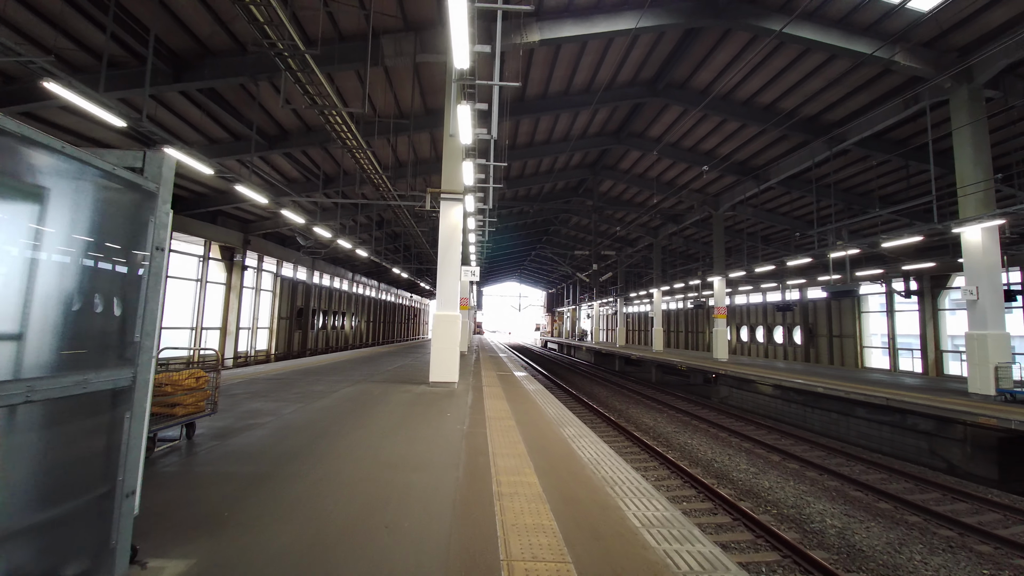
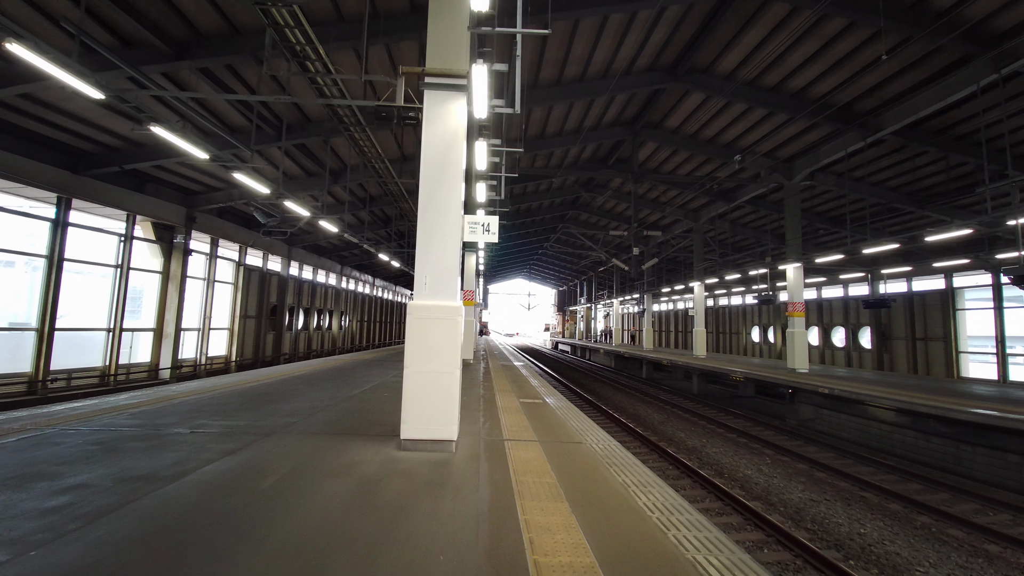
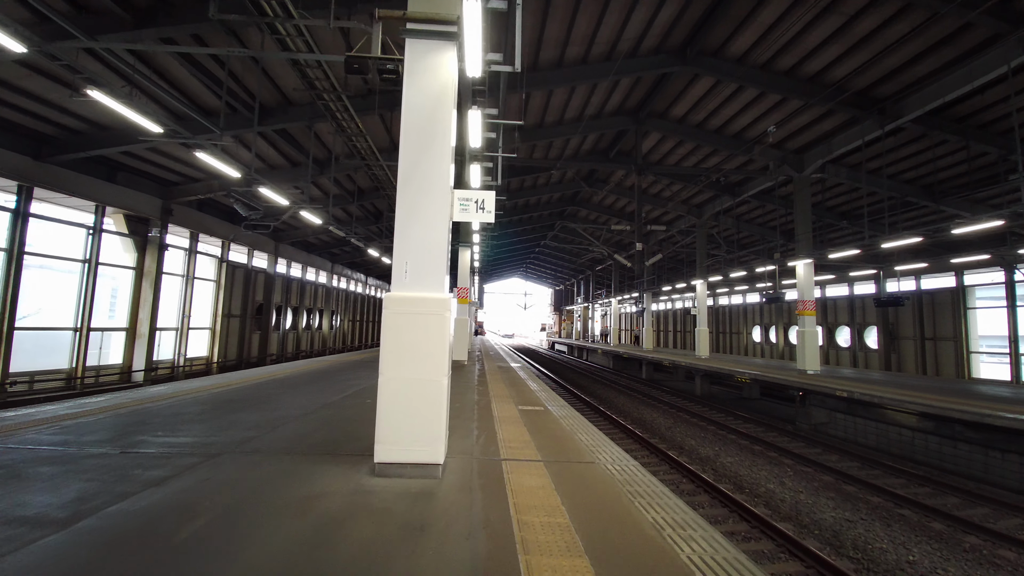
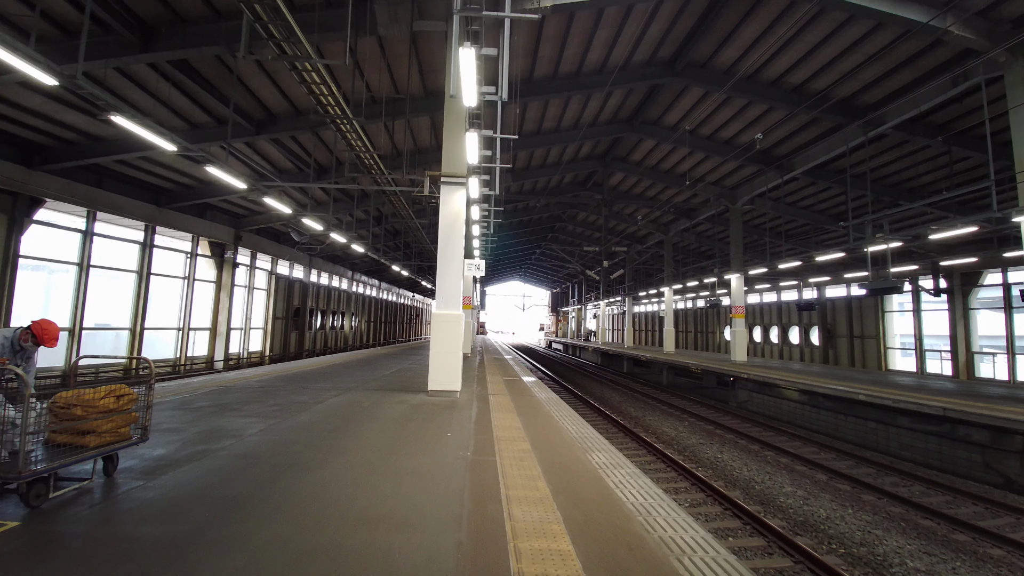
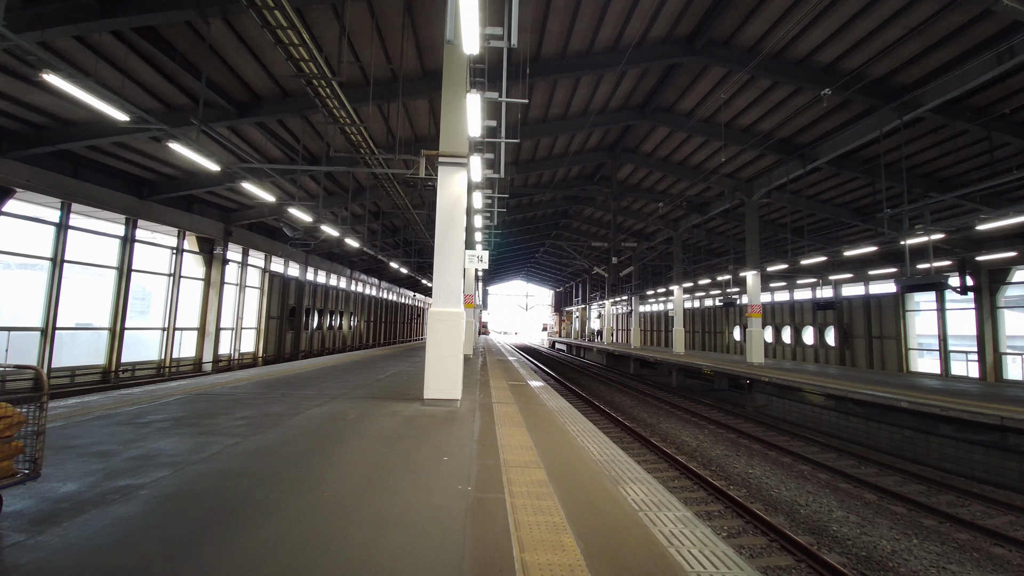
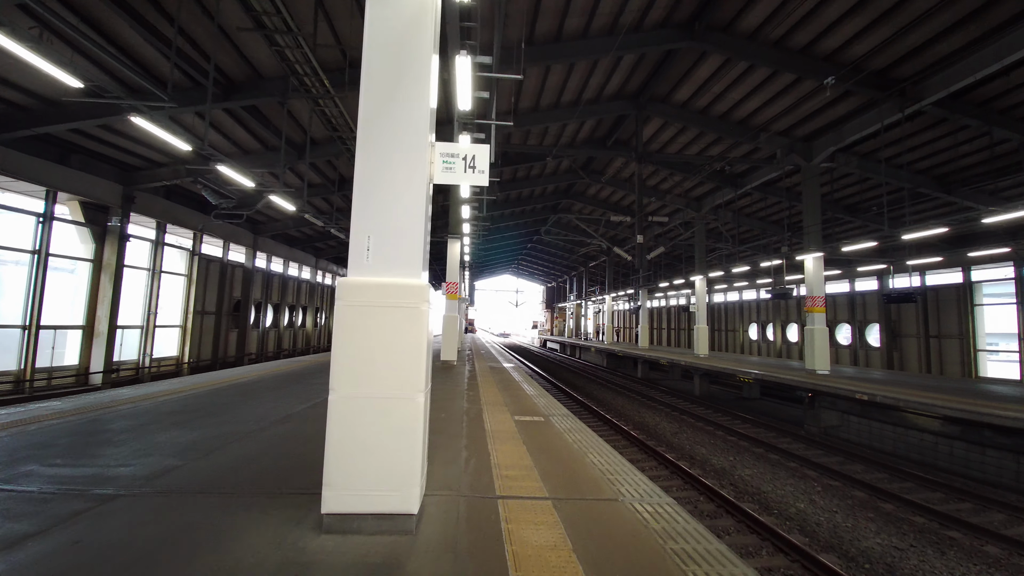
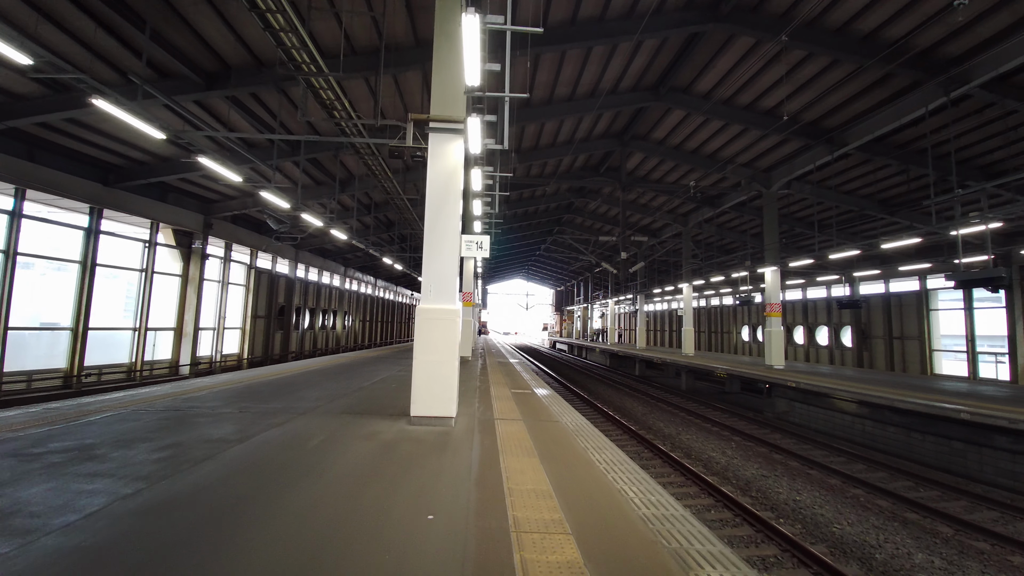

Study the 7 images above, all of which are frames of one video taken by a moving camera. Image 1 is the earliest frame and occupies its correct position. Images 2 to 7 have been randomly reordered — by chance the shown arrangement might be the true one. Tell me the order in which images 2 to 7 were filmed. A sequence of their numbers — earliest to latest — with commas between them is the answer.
4, 5, 7, 2, 3, 6
